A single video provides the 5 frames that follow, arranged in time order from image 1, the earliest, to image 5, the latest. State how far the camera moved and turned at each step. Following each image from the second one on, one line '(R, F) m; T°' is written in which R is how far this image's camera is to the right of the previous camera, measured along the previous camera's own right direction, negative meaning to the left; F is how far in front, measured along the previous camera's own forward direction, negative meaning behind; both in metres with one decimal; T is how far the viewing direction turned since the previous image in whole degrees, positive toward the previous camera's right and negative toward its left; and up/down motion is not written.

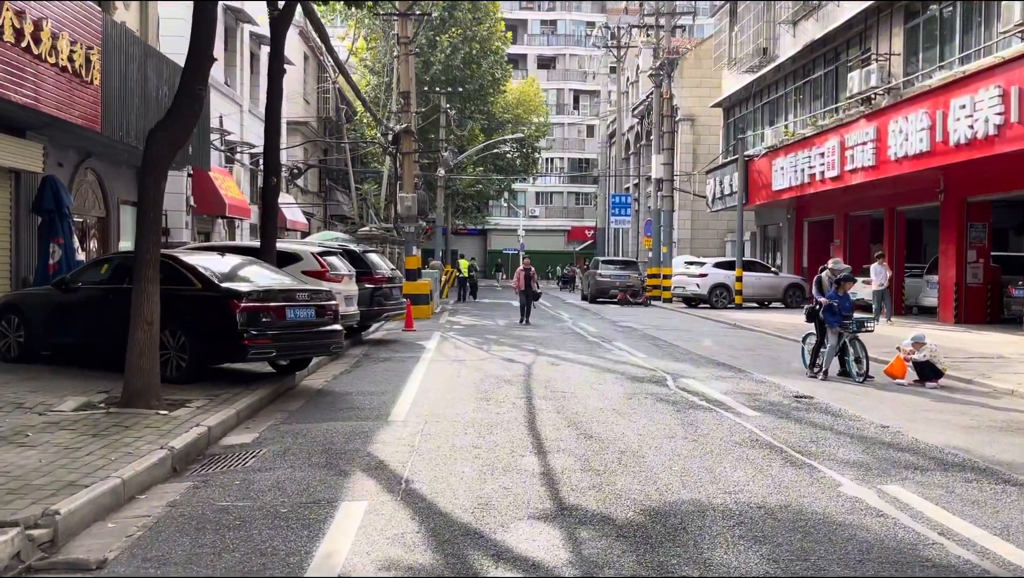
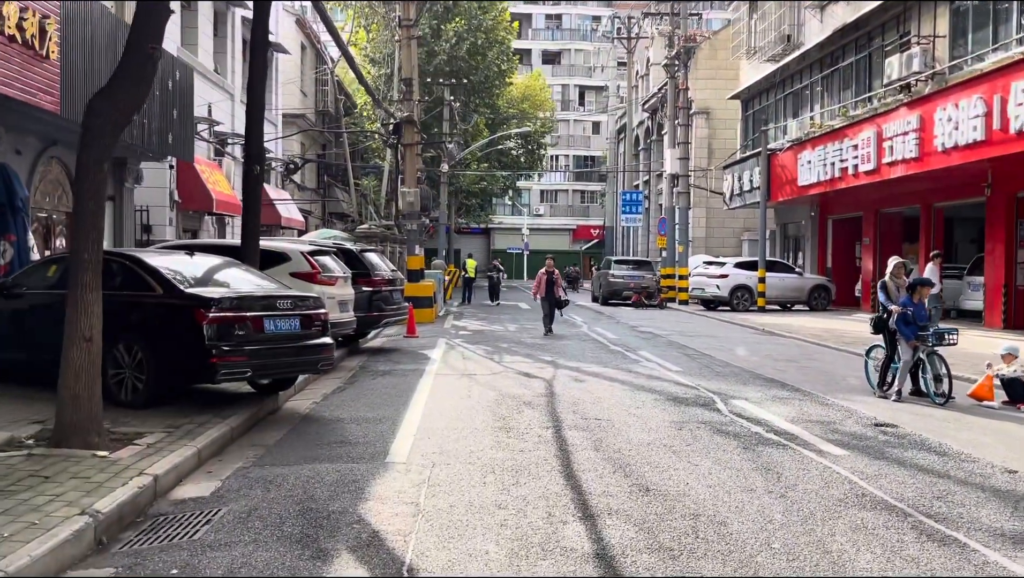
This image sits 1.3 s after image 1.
(-0.2, +1.7) m; 0°
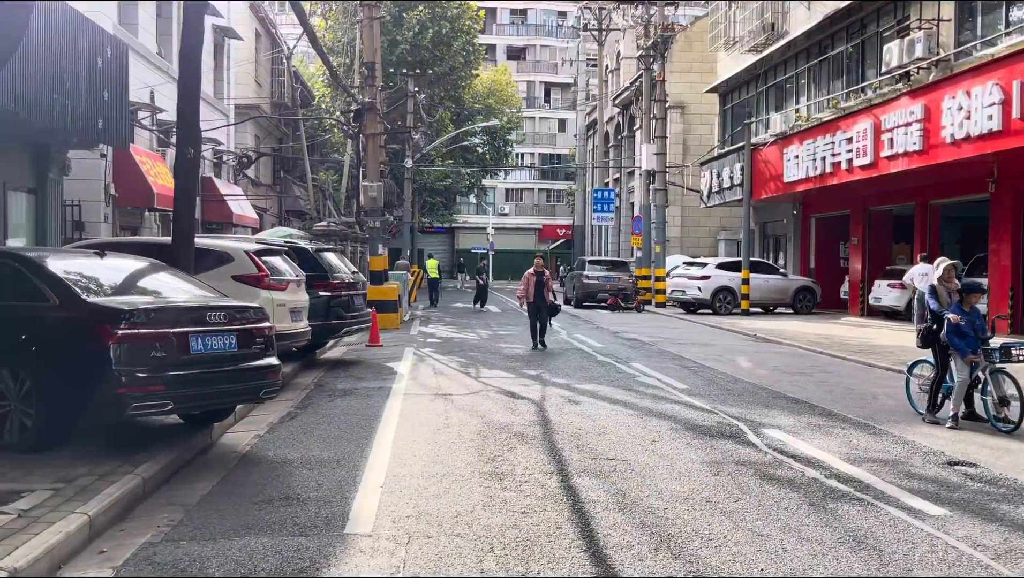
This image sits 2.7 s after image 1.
(-0.2, +1.7) m; +2°
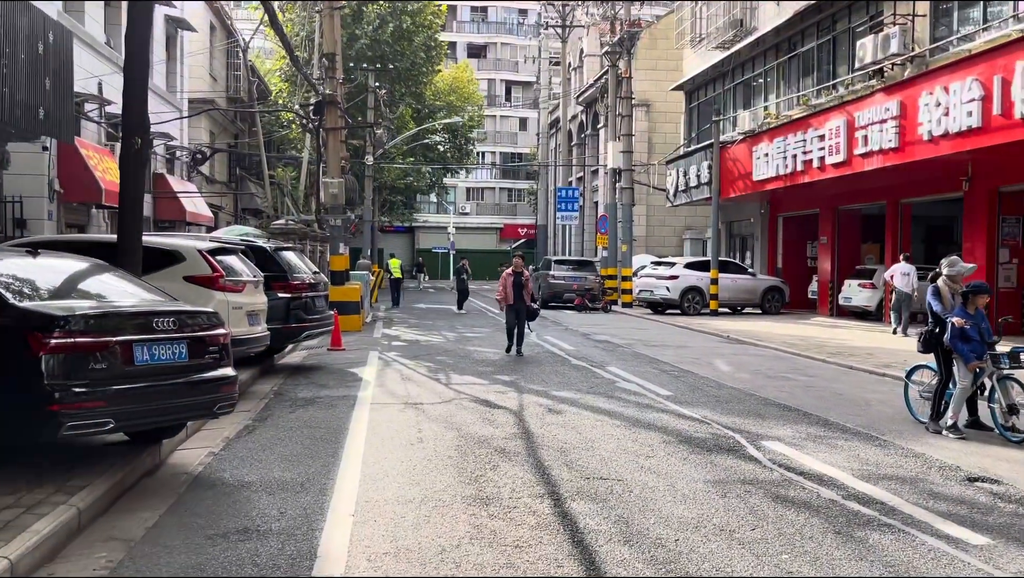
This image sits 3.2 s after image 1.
(-0.2, +0.6) m; +2°
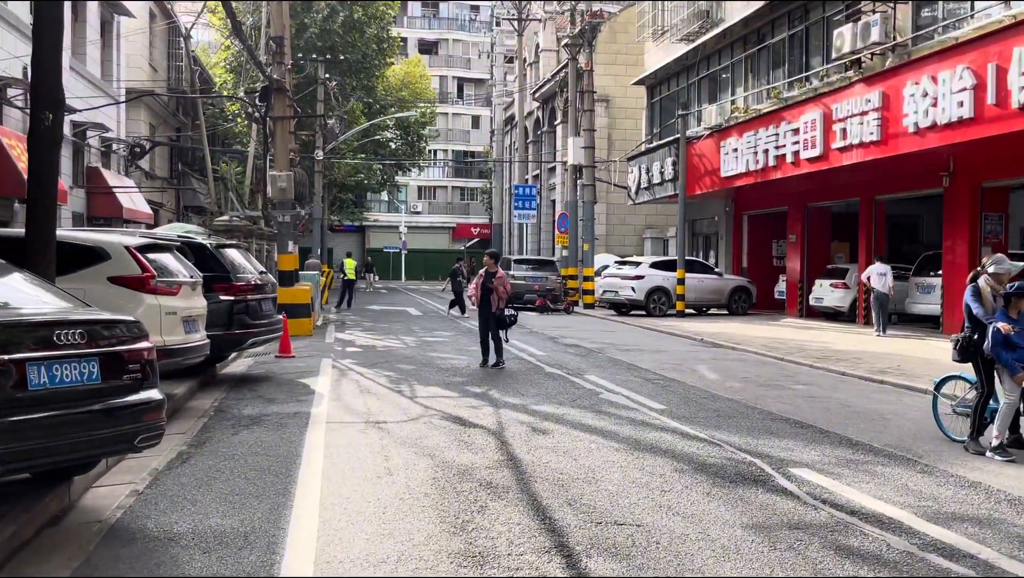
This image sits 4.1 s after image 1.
(-0.2, +1.2) m; +3°
